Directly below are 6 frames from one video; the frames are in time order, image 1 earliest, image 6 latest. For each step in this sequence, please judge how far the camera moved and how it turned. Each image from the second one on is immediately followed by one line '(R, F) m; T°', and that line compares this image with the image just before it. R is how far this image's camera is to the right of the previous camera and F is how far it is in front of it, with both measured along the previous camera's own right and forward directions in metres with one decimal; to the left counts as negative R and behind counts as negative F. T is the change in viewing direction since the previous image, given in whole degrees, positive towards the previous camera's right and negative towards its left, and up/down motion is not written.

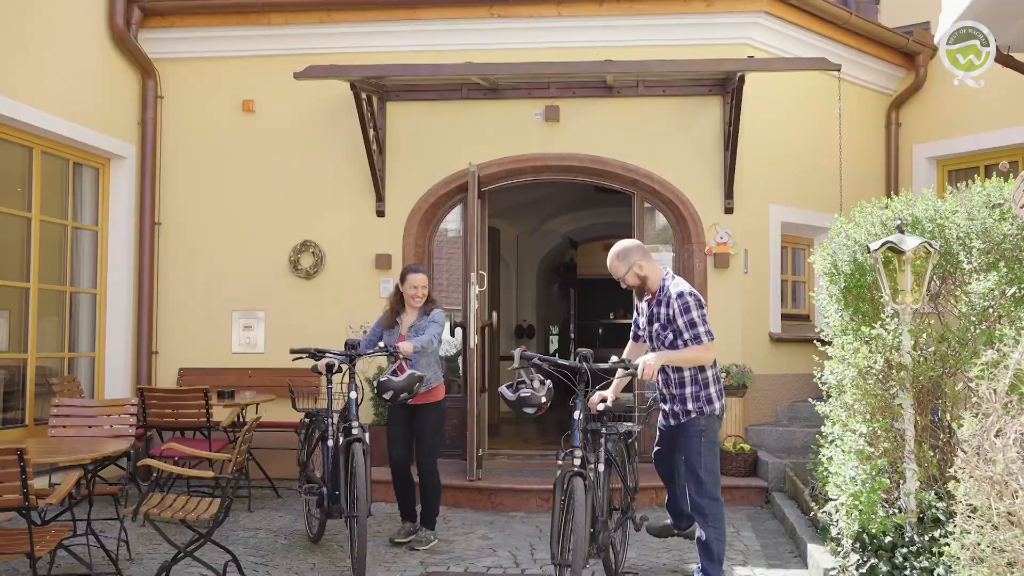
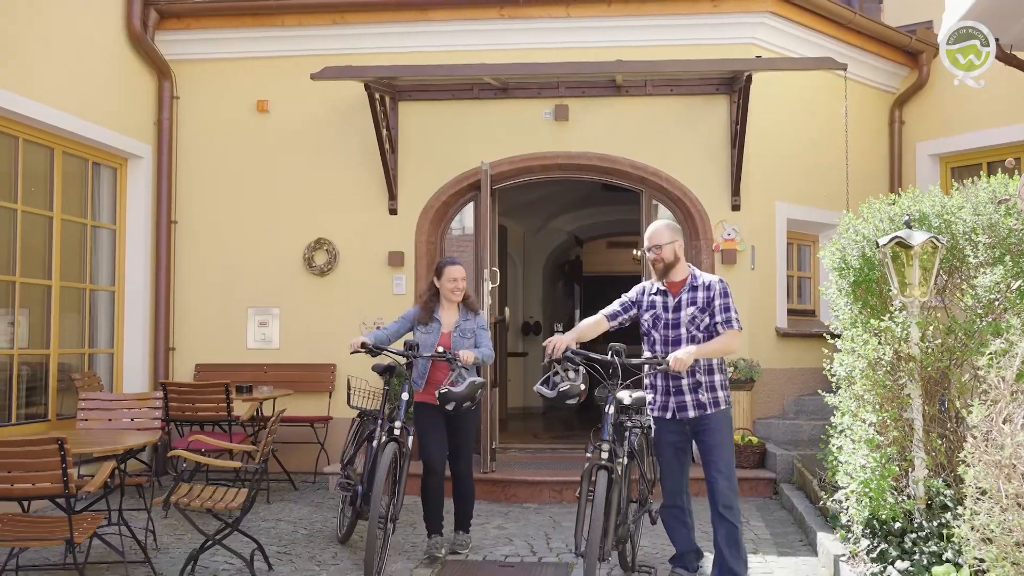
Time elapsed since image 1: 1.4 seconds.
(-0.1, -0.1) m; 0°
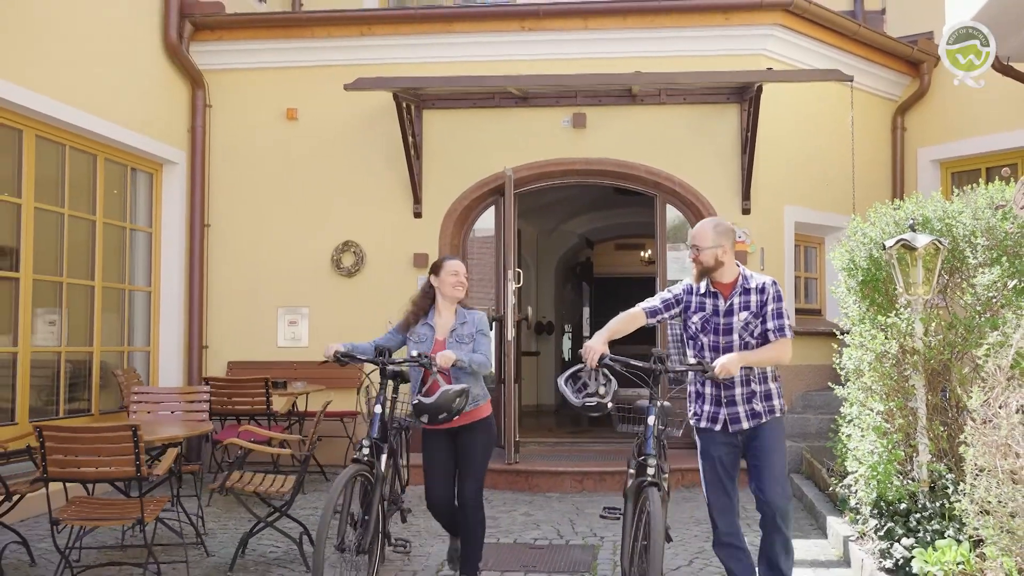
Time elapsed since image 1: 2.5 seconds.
(-0.2, -0.4) m; 0°
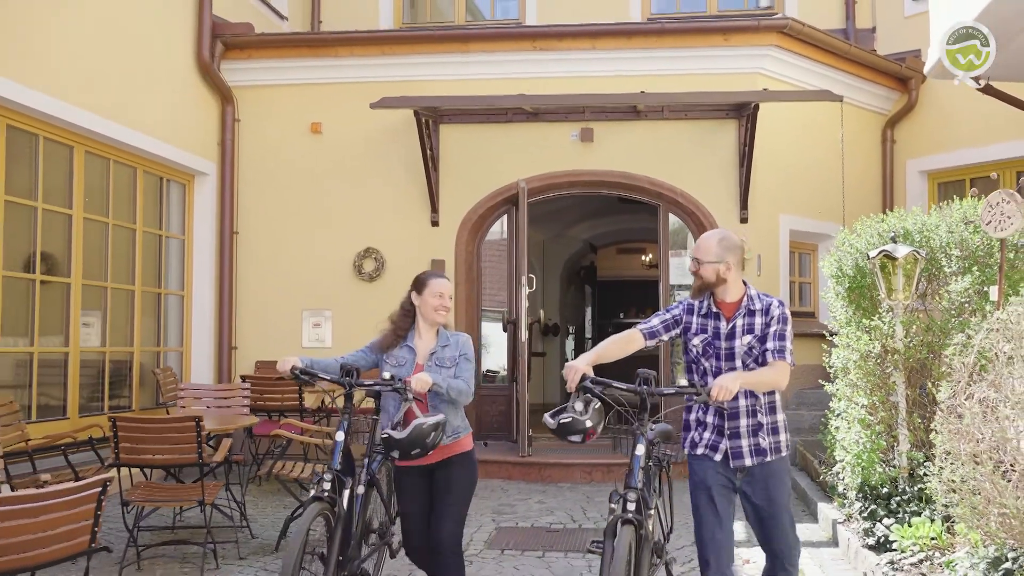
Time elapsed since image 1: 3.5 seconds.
(-0.1, -0.5) m; 0°
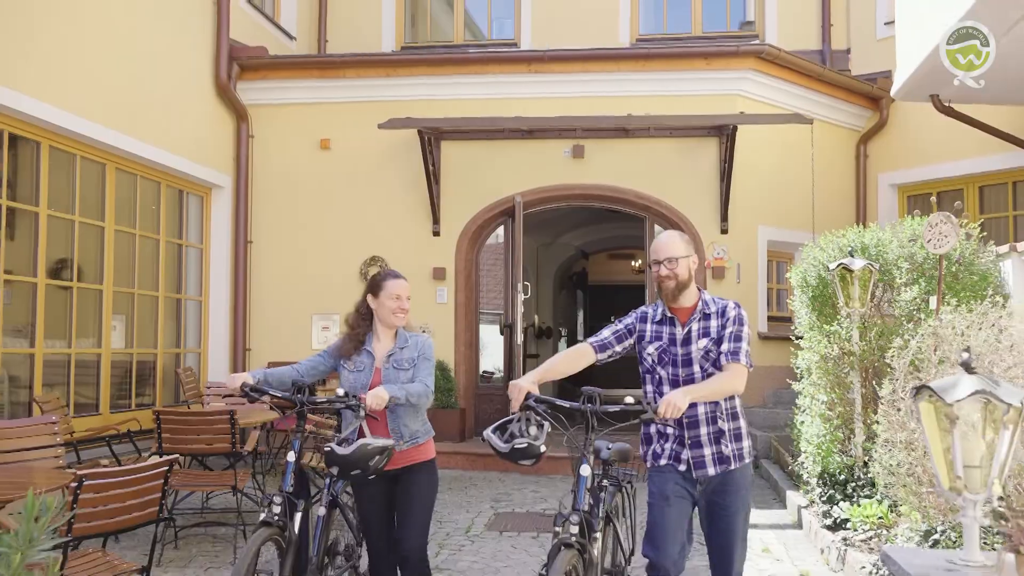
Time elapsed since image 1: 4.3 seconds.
(0.0, -0.6) m; 0°
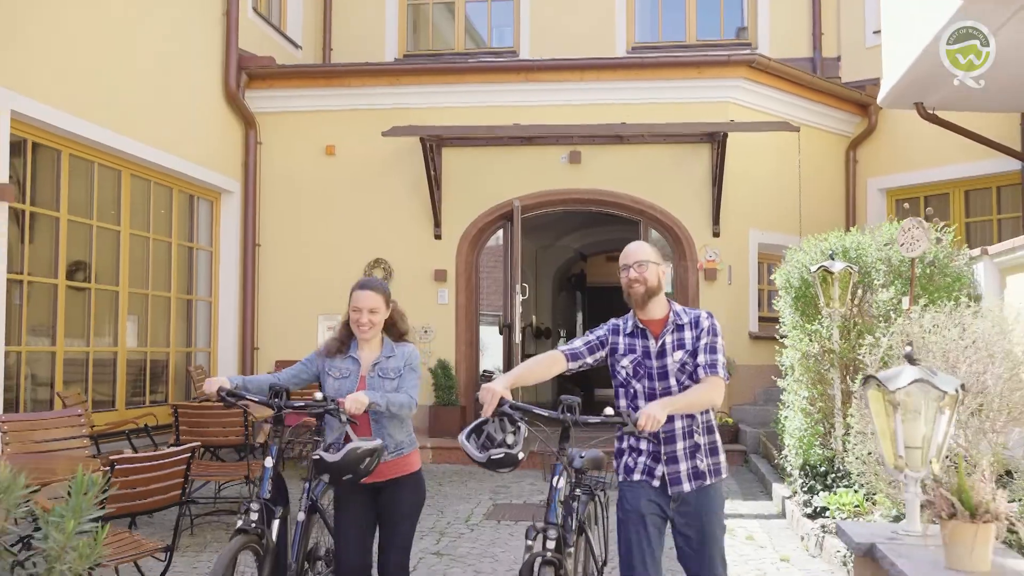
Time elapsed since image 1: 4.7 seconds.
(0.0, -0.3) m; 0°
